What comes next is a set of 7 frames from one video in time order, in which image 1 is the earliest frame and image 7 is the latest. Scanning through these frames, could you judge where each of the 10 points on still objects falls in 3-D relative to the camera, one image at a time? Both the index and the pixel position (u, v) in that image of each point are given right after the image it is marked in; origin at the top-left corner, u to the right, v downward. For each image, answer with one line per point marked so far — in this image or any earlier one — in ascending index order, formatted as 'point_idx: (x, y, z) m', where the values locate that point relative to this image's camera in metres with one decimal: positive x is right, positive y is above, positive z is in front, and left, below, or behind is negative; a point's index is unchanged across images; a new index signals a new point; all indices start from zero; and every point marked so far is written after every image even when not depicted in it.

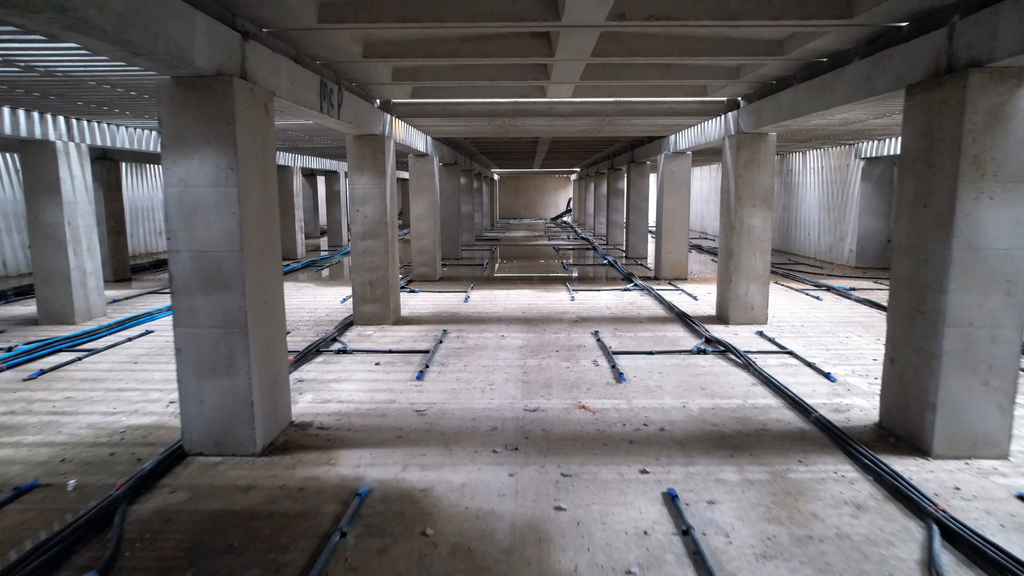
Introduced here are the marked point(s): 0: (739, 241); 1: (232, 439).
0: (+2.6, +0.5, +8.3) m
1: (-1.6, -0.9, +4.2) m
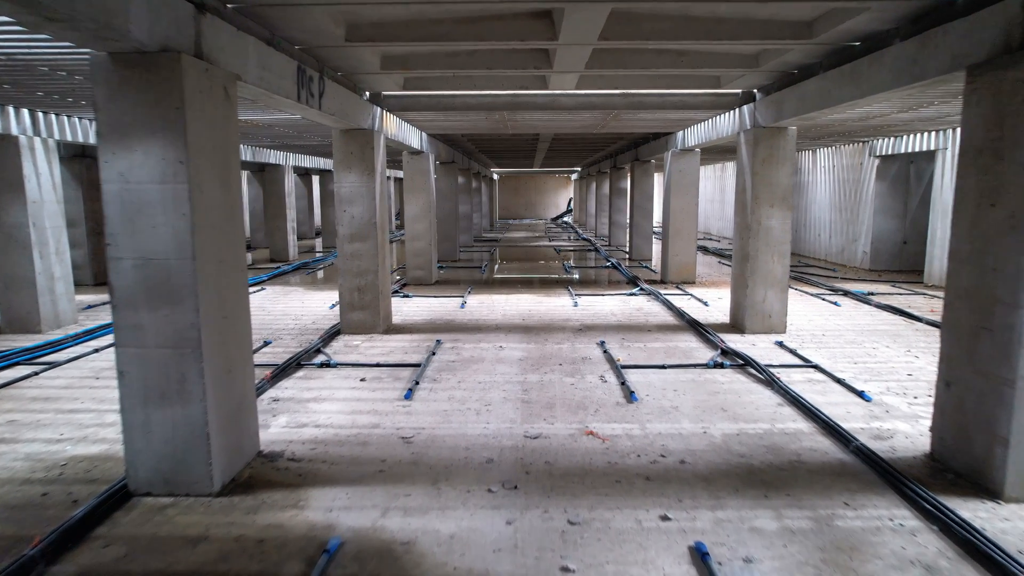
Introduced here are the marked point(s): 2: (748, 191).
0: (+2.6, +0.5, +7.7) m
1: (-1.7, -1.0, +3.6) m
2: (+2.5, +1.0, +7.7) m
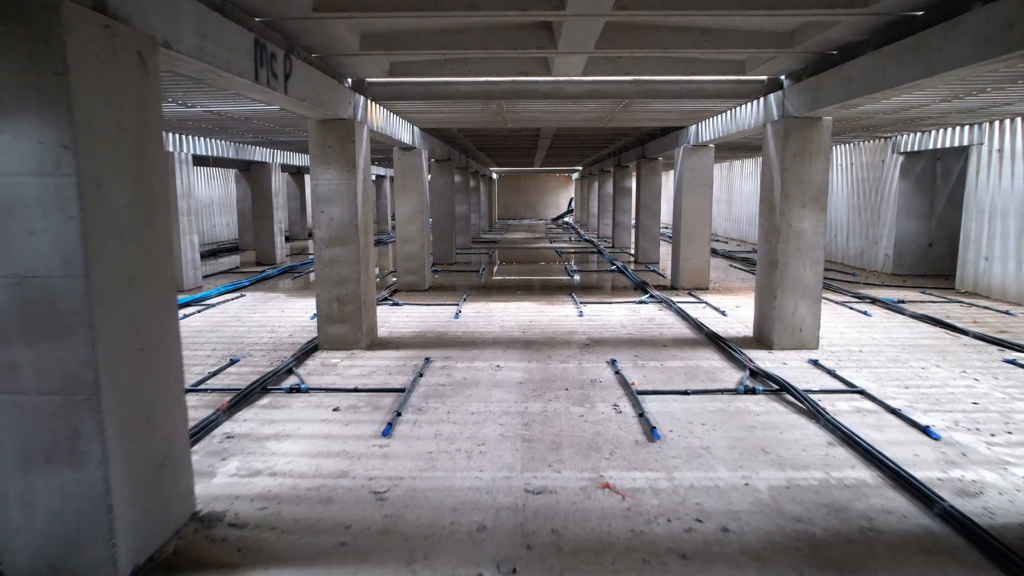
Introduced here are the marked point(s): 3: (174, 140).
0: (+2.6, +0.4, +6.8) m
1: (-1.7, -1.1, +2.8) m
2: (+2.5, +0.9, +6.9) m
3: (-5.3, +2.3, +11.3) m
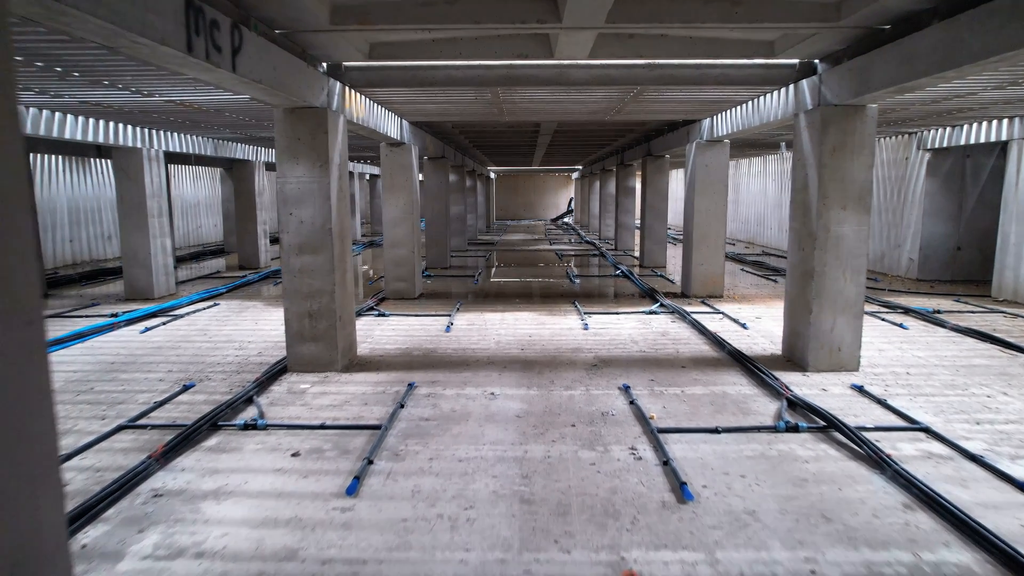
0: (+2.6, +0.3, +6.0) m
1: (-1.7, -1.2, +1.9) m
2: (+2.5, +0.8, +6.0) m
3: (-5.4, +2.2, +10.4) m
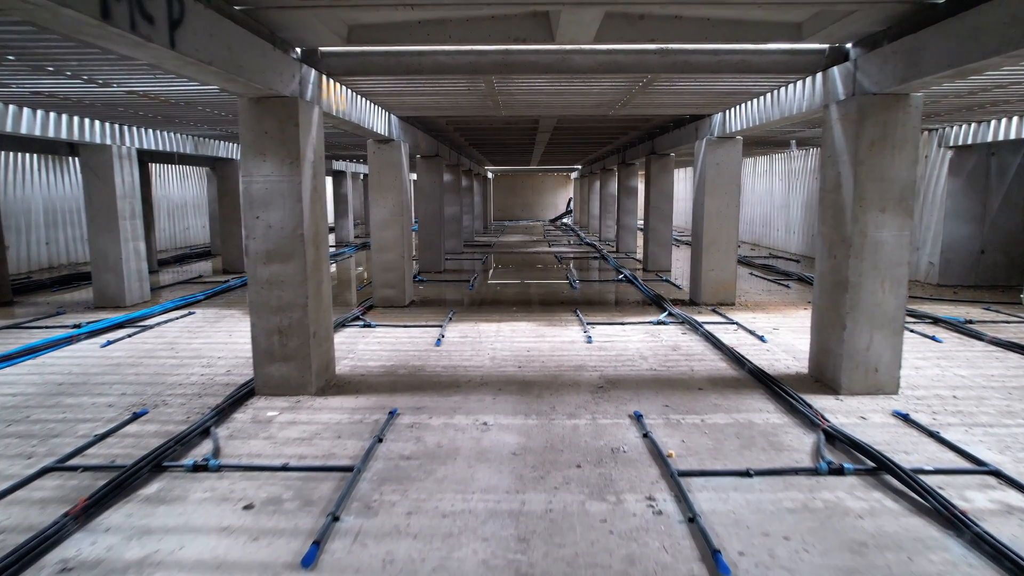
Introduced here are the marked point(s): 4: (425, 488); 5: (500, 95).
0: (+2.6, +0.2, +5.3) m
1: (-1.7, -1.3, +1.2) m
2: (+2.5, +0.7, +5.3) m
3: (-5.4, +2.1, +9.7) m
4: (-0.5, -1.0, +3.8) m
5: (-0.1, +1.9, +7.1) m
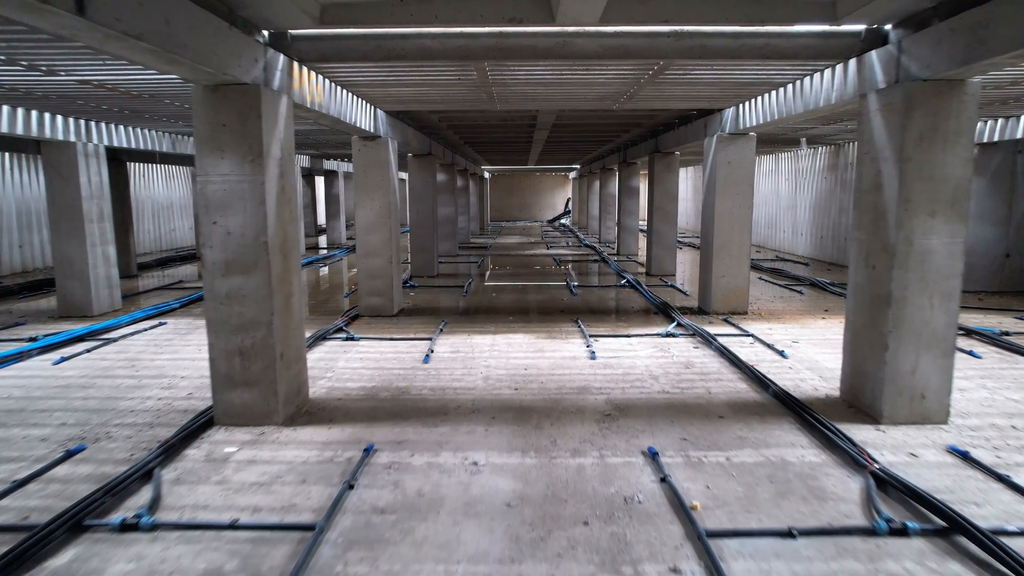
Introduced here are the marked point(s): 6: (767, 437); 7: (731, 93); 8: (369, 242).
0: (+2.5, +0.1, +4.6) m
1: (-1.7, -1.4, +0.5) m
2: (+2.4, +0.6, +4.6) m
3: (-5.5, +2.0, +9.0) m
4: (-0.5, -1.1, +3.1) m
5: (-0.2, +1.8, +6.4) m
6: (+1.6, -0.9, +4.5) m
7: (+2.1, +1.9, +6.8) m
8: (-1.8, +0.6, +9.2) m
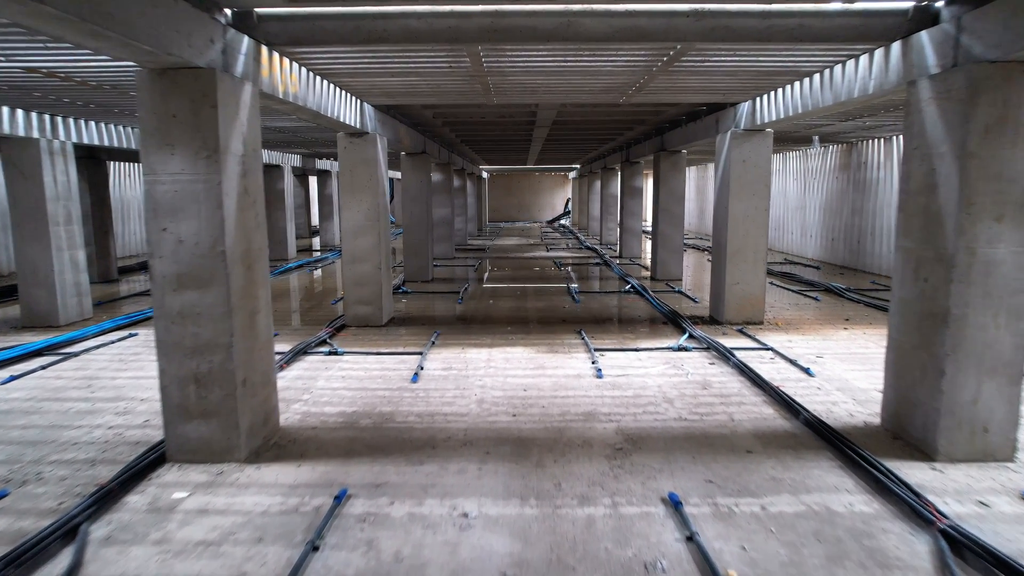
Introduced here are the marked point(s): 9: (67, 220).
0: (+2.5, 0.0, +4.0) m
1: (-1.7, -1.5, -0.1) m
2: (+2.4, +0.6, +4.0) m
3: (-5.5, +1.9, +8.4) m
4: (-0.5, -1.2, +2.4) m
5: (-0.2, +1.7, +5.8) m
6: (+1.6, -1.0, +3.9) m
7: (+2.1, +1.8, +6.2) m
8: (-1.8, +0.5, +8.6) m
9: (-5.5, +0.8, +8.9) m
